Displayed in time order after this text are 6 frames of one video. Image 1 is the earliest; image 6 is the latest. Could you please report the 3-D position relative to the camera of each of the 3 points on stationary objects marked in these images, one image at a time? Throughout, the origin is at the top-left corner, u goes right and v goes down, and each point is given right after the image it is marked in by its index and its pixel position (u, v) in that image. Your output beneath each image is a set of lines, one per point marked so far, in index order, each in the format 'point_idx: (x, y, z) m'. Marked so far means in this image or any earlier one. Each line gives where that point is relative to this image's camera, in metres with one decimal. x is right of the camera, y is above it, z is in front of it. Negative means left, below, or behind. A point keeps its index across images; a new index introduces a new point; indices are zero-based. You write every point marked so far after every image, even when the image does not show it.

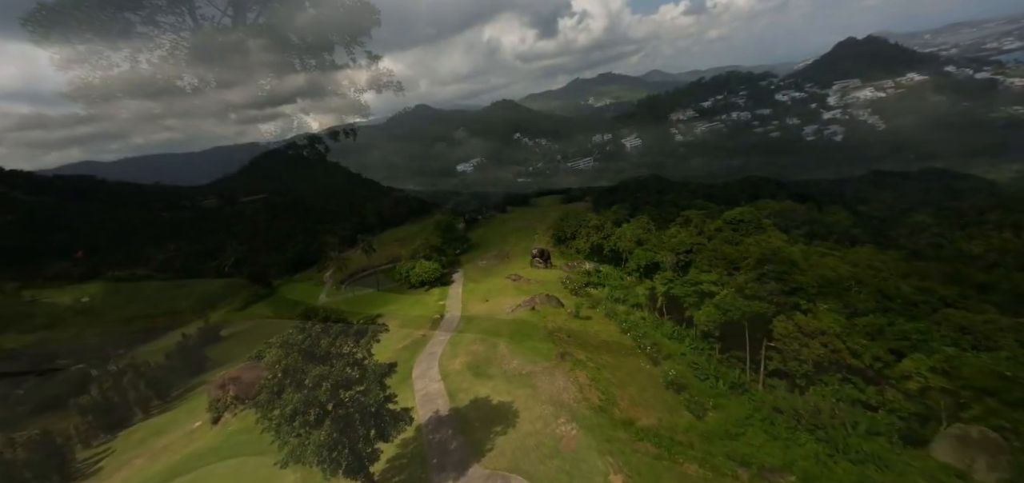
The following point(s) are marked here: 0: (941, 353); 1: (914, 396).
0: (+27.8, -10.0, +25.4) m
1: (+27.7, -11.2, +25.6) m
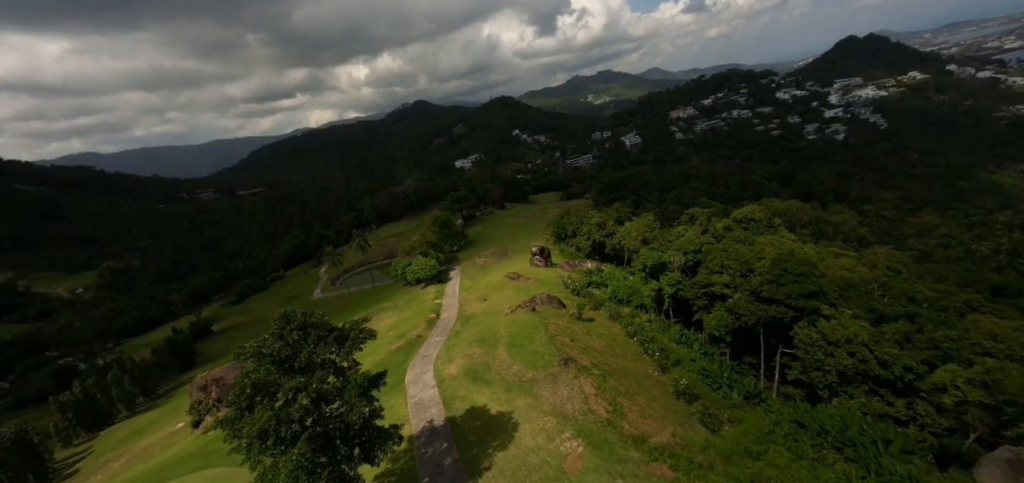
0: (+27.8, -10.1, +23.3) m
1: (+27.7, -11.2, +23.5) m
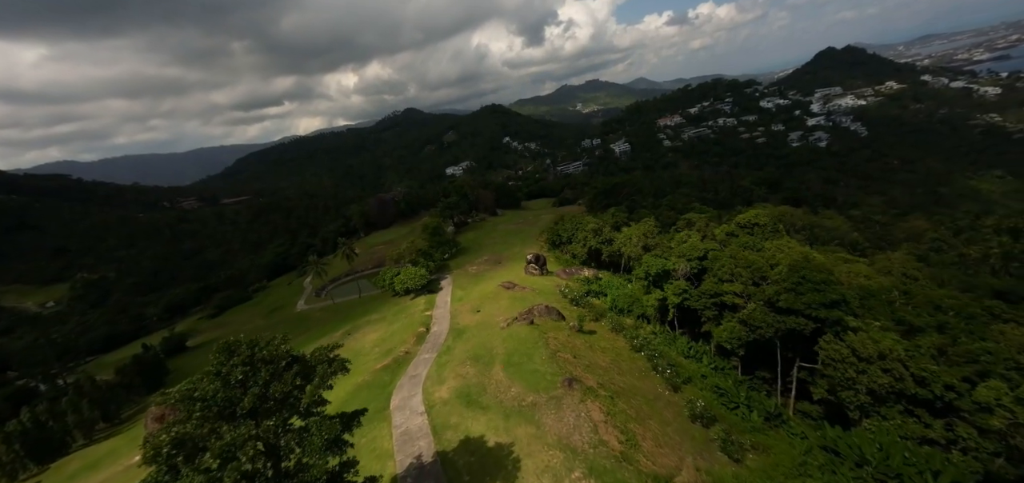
0: (+27.8, -10.3, +21.0) m
1: (+27.7, -11.5, +21.2) m
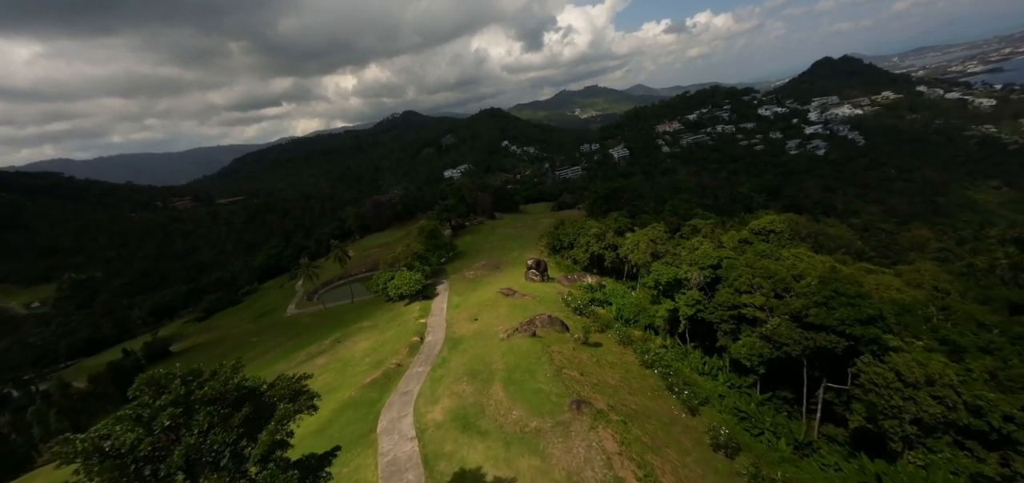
0: (+28.0, -11.0, +18.4) m
1: (+27.8, -12.2, +18.6) m
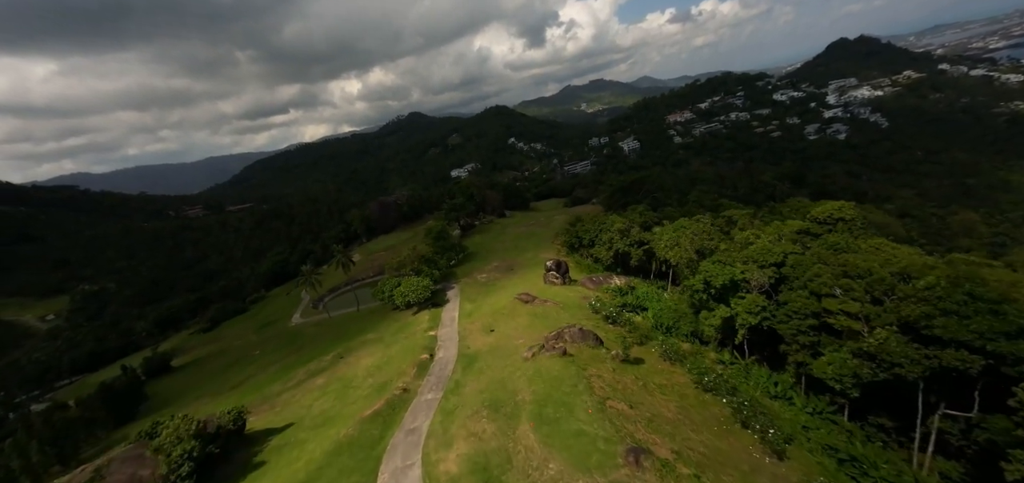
0: (+29.7, -10.2, +12.0) m
1: (+29.5, -11.4, +12.1) m
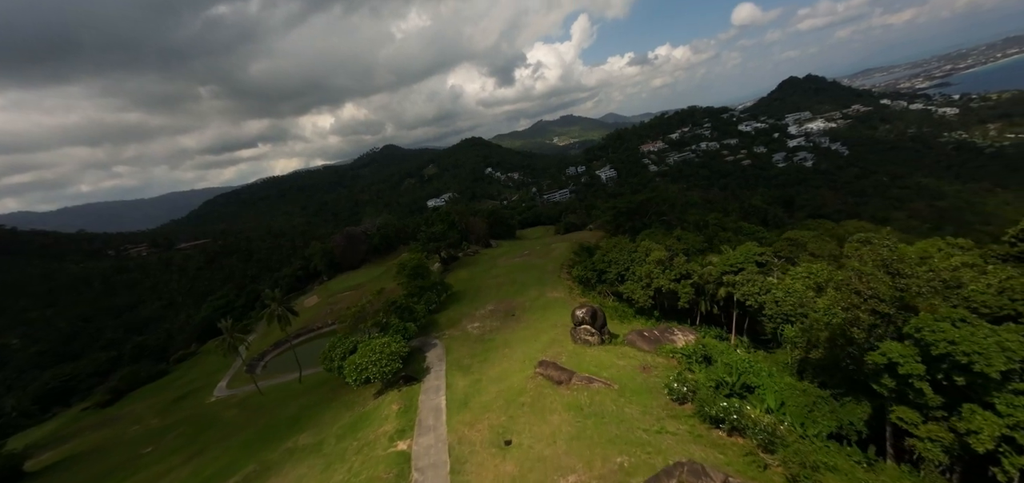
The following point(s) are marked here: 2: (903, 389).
0: (+33.5, -10.1, -3.4) m
1: (+33.4, -11.3, -3.3) m
2: (+20.3, -7.6, +18.7) m
